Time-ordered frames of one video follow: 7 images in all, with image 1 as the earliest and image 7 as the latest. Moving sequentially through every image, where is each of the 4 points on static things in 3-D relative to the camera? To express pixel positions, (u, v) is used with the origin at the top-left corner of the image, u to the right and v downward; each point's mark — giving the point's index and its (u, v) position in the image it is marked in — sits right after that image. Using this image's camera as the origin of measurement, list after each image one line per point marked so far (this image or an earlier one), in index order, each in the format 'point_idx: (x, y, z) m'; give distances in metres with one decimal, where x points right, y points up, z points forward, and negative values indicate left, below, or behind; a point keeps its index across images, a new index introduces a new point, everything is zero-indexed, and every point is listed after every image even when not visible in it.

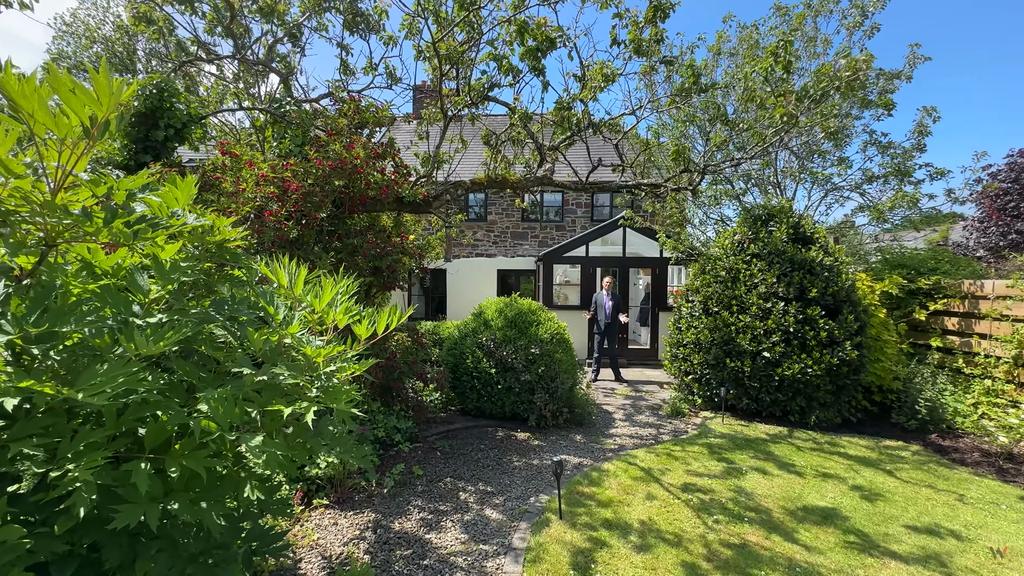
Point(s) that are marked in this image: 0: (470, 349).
0: (-0.5, -0.7, +5.2) m
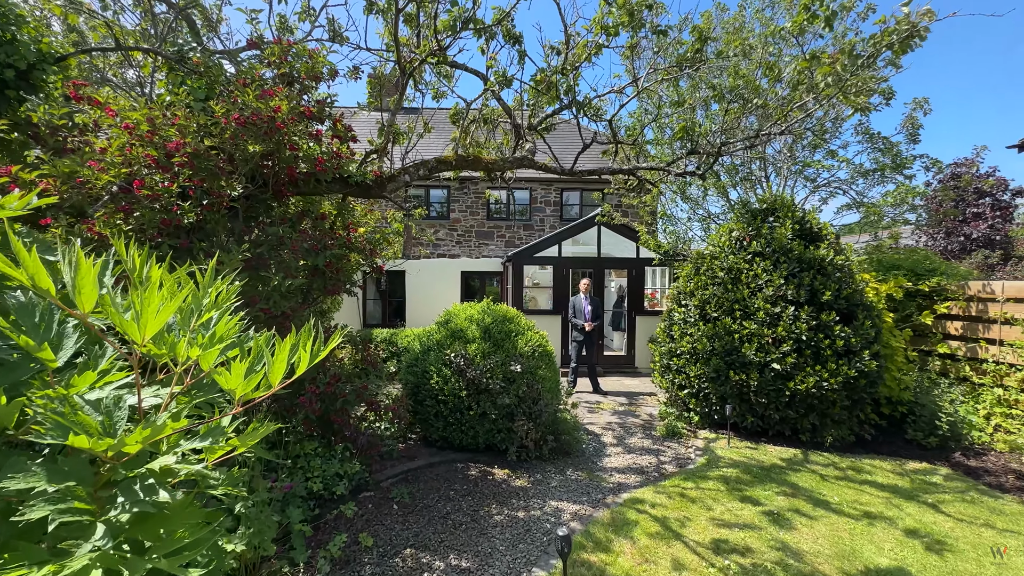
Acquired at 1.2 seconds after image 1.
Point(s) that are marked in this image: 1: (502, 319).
0: (-0.7, -0.8, +4.2) m
1: (-0.1, -0.3, +4.6) m
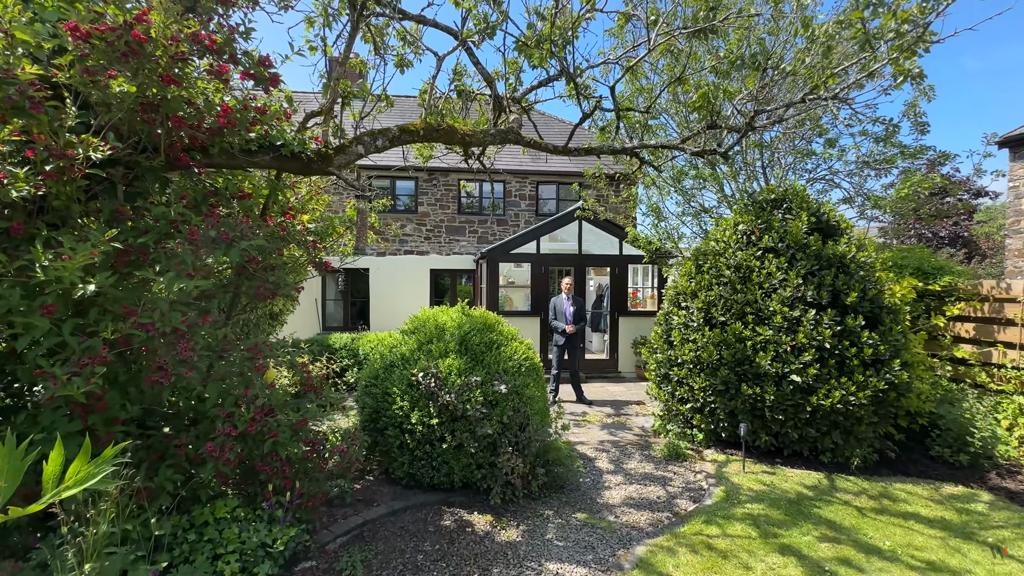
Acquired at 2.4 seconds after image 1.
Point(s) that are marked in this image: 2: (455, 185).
0: (-0.9, -0.8, +3.4) m
1: (-0.3, -0.3, +3.8) m
2: (-1.5, +2.8, +12.0) m
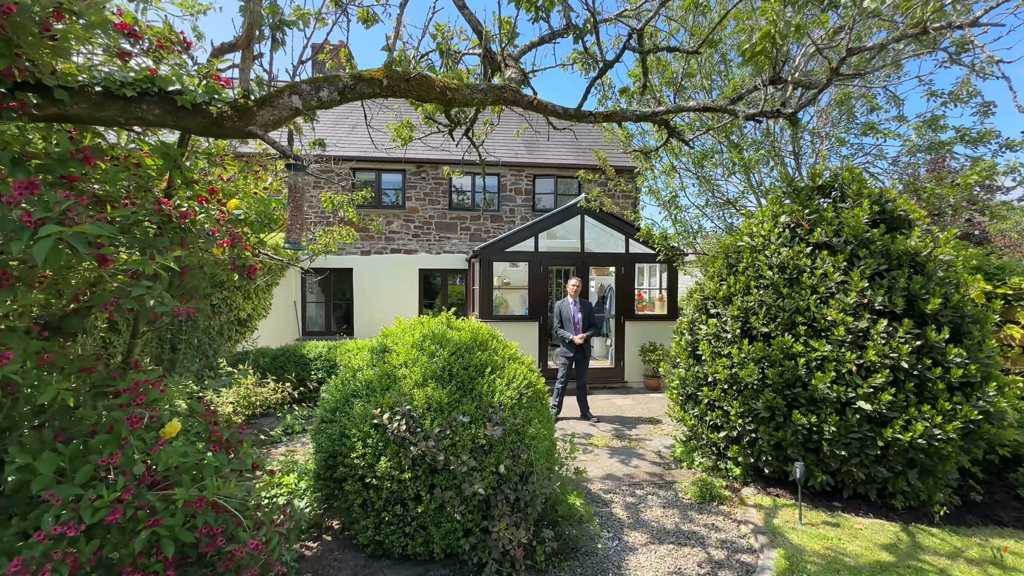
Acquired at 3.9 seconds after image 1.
0: (-0.9, -0.8, +2.6) m
1: (-0.3, -0.4, +3.0) m
2: (-1.7, +2.7, +11.1) m
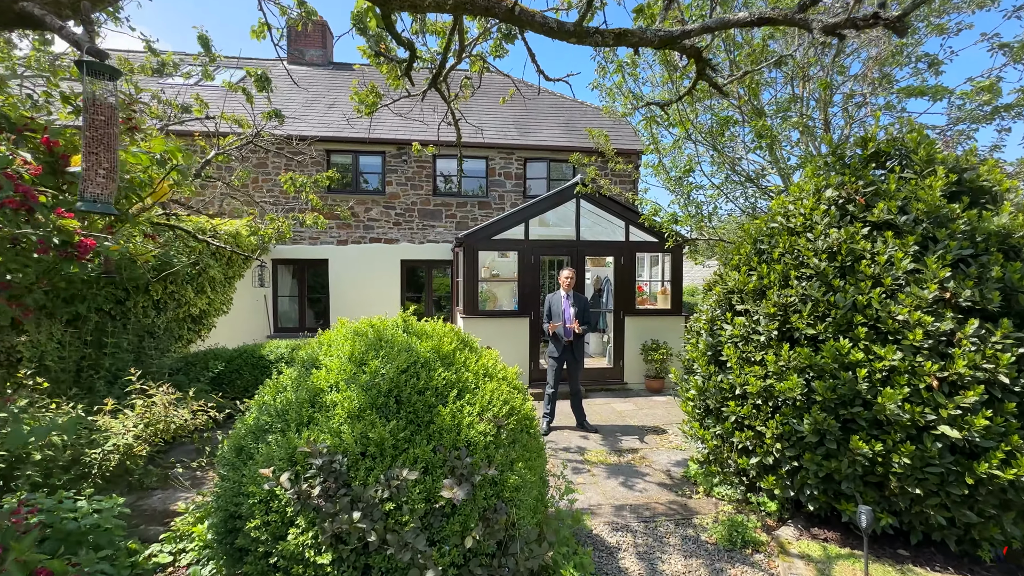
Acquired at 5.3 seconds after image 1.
0: (-1.0, -0.8, +1.8) m
1: (-0.4, -0.3, +2.2) m
2: (-1.9, +2.9, +10.2) m
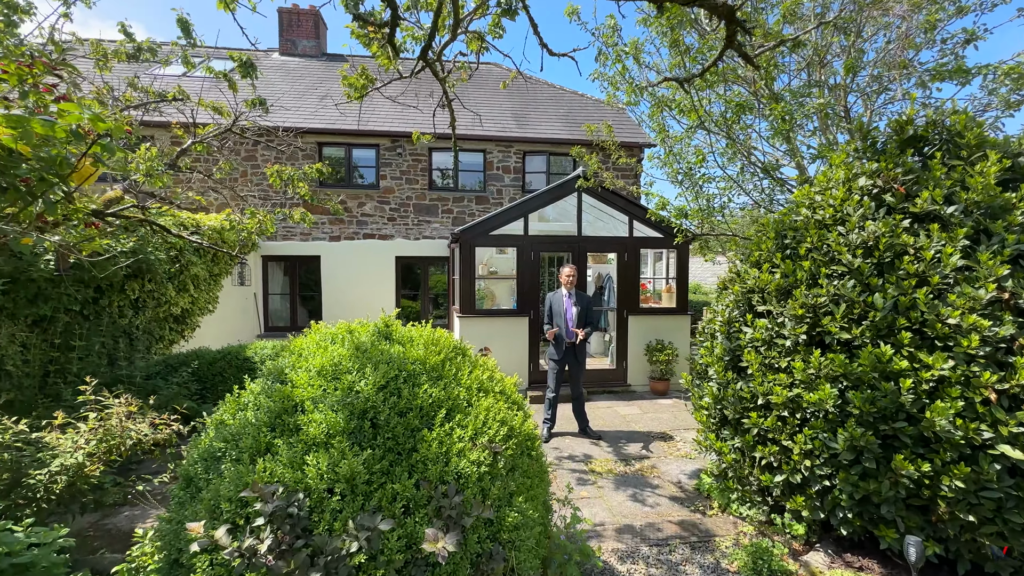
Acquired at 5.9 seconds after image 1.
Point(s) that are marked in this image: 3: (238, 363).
0: (-1.0, -0.8, +1.4) m
1: (-0.4, -0.3, +1.9) m
2: (-1.9, +3.0, +9.9) m
3: (-3.6, -1.0, +5.8) m
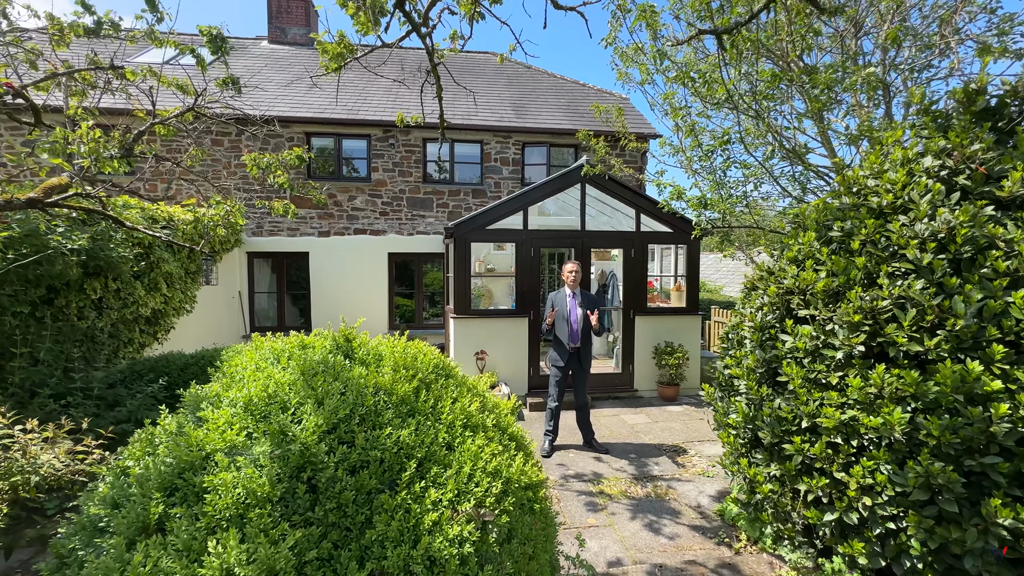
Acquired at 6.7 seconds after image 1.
0: (-1.0, -0.8, +1.0) m
1: (-0.4, -0.4, +1.4) m
2: (-2.0, +3.0, +9.4) m
3: (-3.6, -1.0, +5.3) m
